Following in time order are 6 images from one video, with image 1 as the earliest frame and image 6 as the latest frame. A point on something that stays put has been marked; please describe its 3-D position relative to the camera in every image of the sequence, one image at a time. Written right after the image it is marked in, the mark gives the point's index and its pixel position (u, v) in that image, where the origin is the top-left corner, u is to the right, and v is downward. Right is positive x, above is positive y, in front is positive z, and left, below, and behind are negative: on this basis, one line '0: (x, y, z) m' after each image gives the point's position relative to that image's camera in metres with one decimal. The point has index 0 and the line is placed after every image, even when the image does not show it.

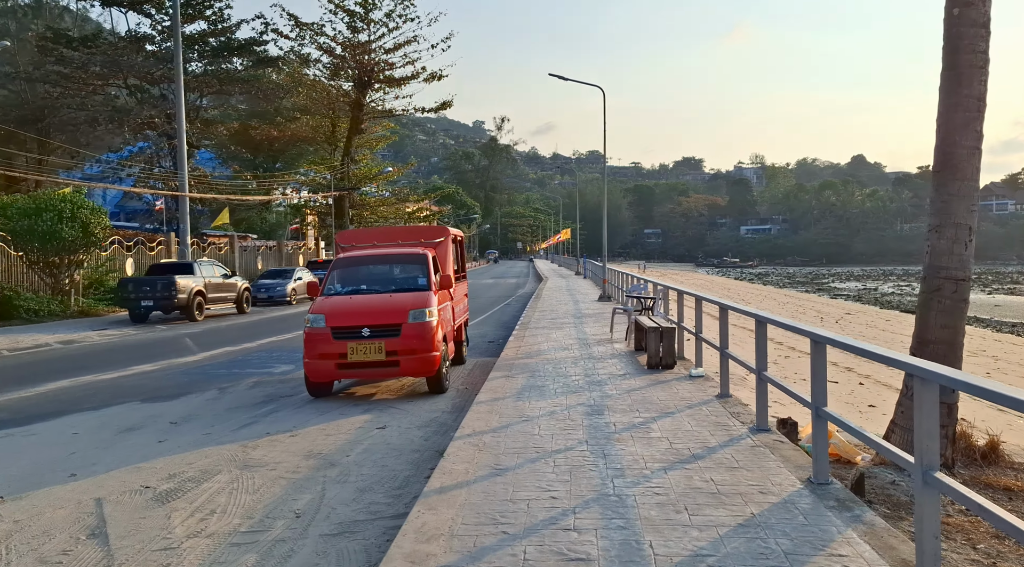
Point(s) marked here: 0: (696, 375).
0: (+1.7, -0.8, +6.8) m
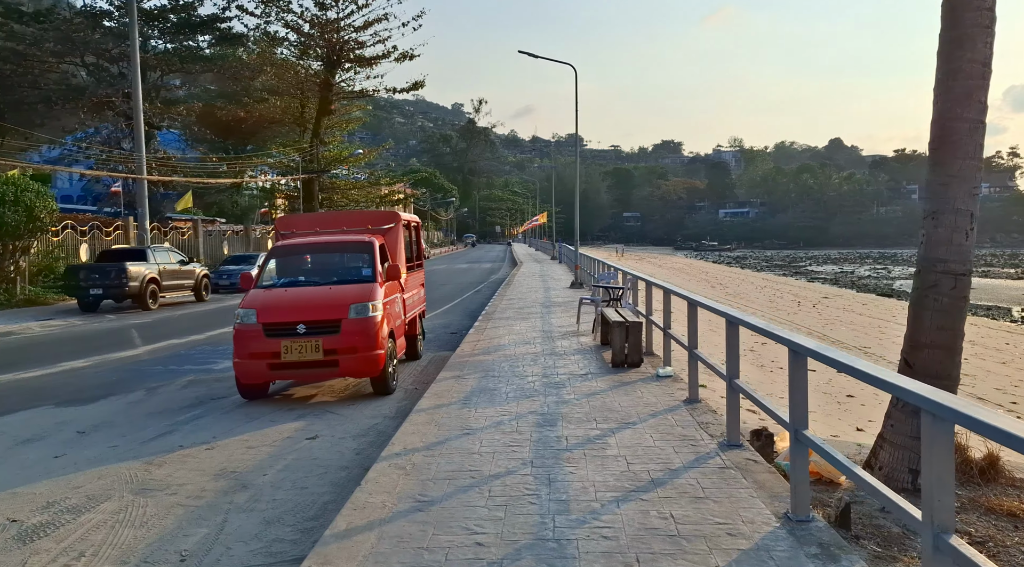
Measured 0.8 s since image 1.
0: (+1.3, -0.8, +6.2) m
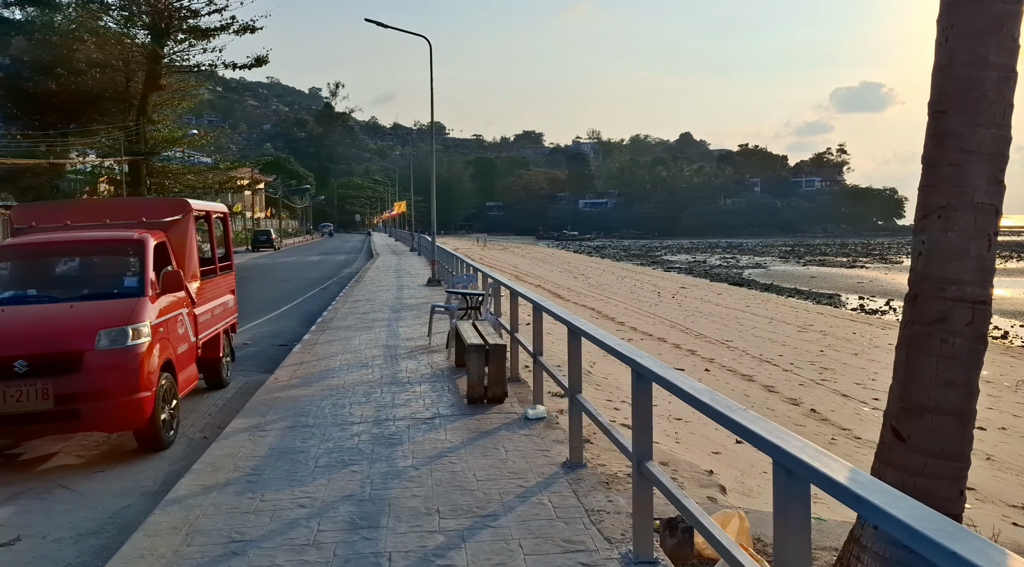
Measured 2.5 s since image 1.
0: (+0.1, -0.8, +4.7) m
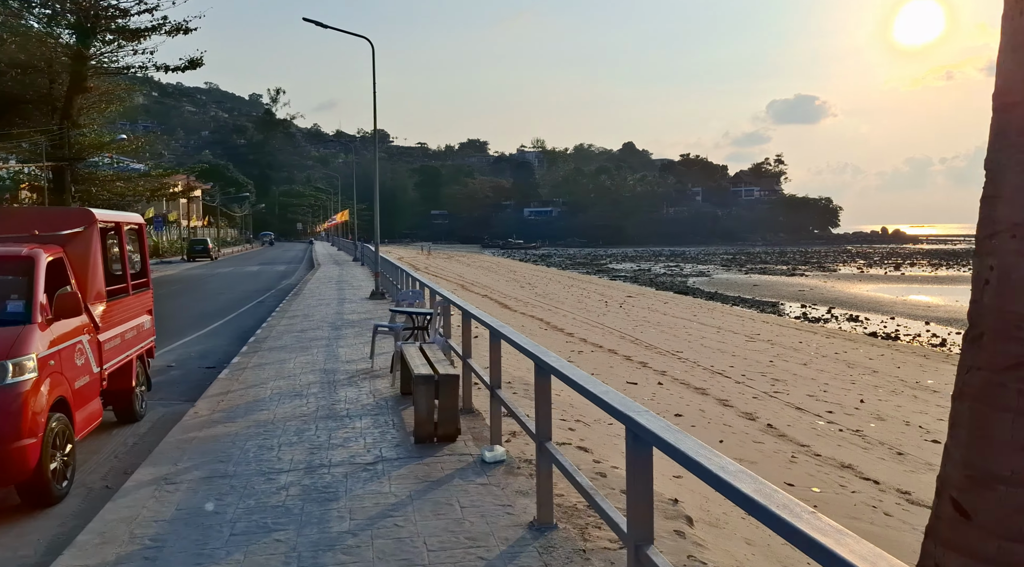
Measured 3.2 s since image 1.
0: (-0.1, -1.0, +4.1) m
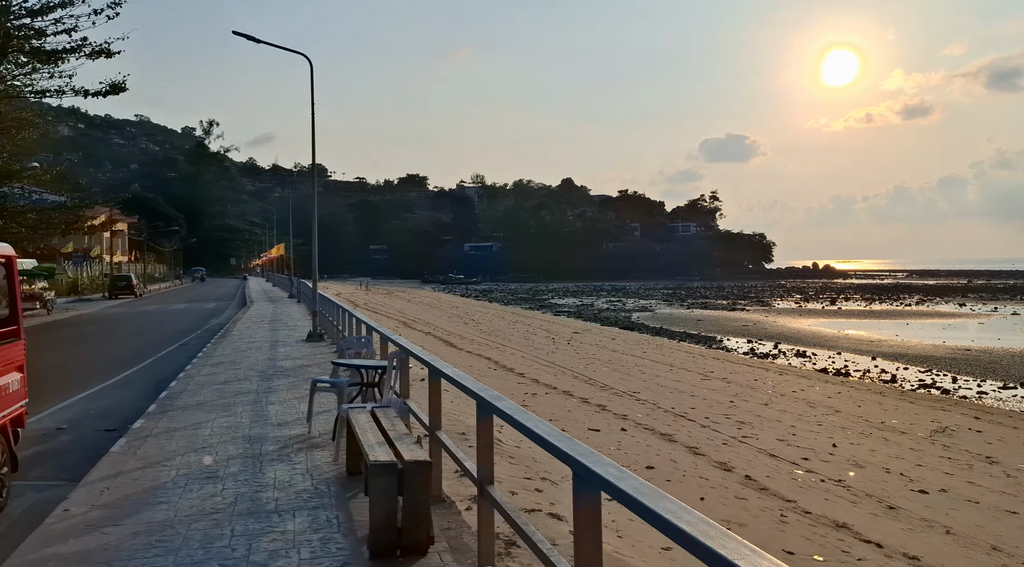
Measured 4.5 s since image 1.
0: (-0.1, -1.2, +2.9) m
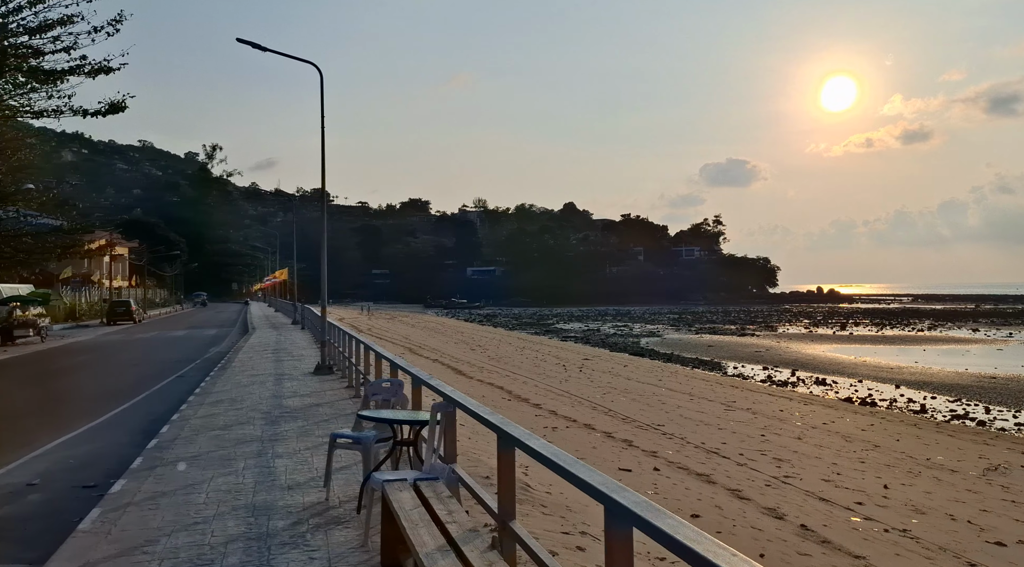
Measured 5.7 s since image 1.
0: (+0.3, -1.3, +1.8) m
